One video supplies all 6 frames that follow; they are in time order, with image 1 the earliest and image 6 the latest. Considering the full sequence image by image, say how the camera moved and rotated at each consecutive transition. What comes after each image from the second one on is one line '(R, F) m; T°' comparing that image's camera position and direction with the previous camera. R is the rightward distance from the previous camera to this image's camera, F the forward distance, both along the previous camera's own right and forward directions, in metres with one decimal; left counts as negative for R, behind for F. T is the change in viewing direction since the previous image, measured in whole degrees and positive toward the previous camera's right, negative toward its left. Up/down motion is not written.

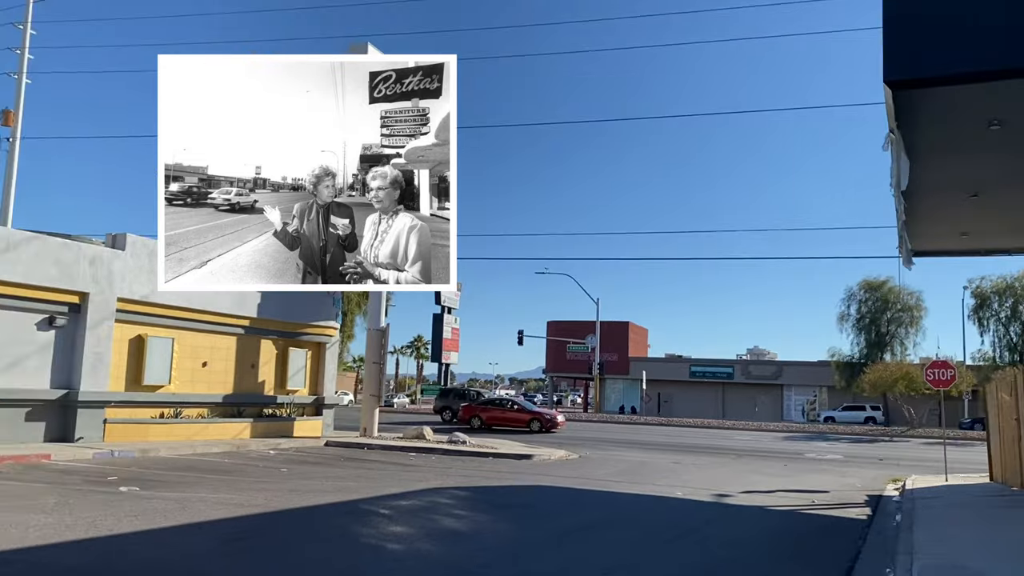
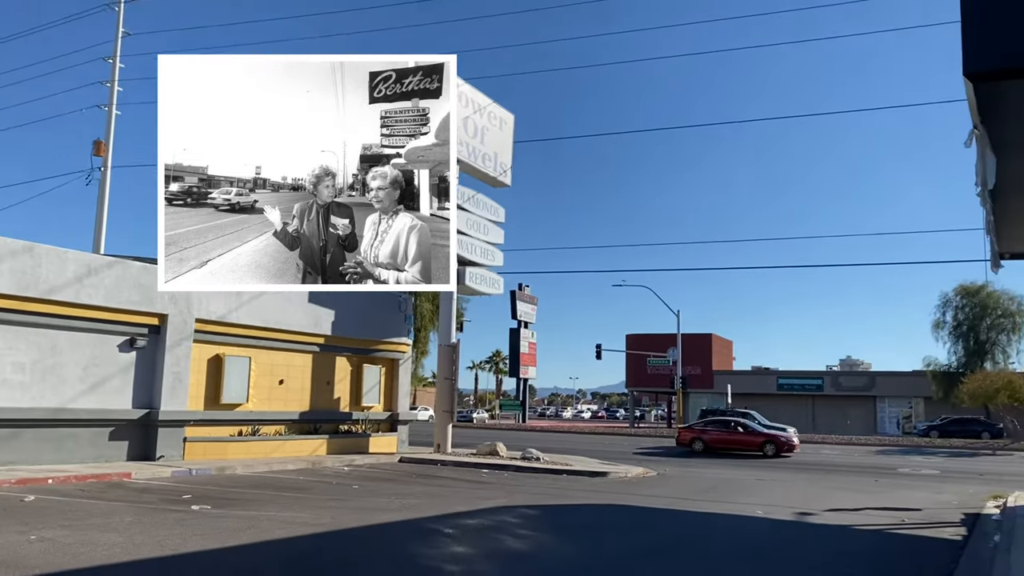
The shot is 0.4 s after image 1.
(+0.2, +0.3) m; -5°
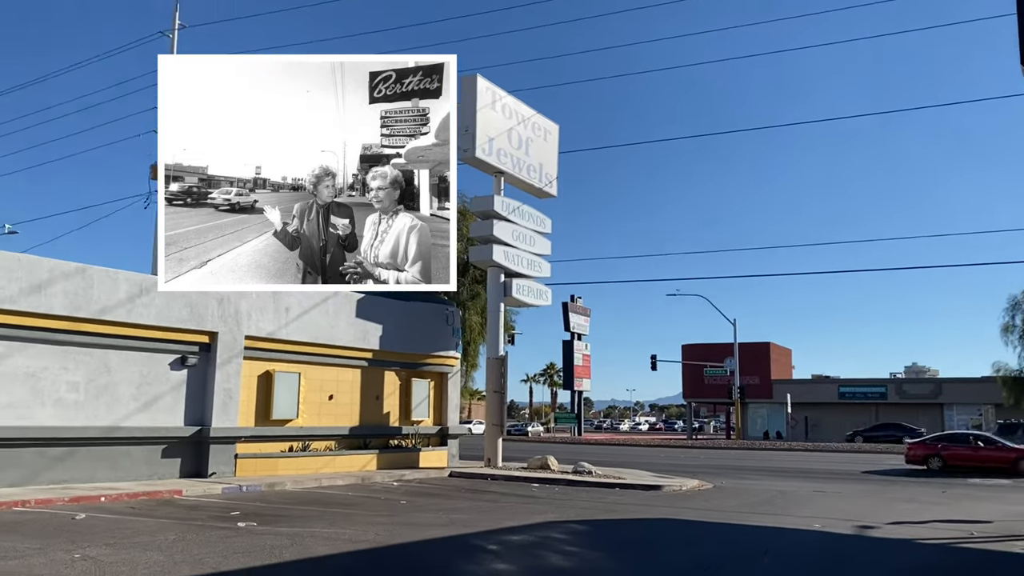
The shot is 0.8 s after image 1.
(+0.2, +0.2) m; -4°
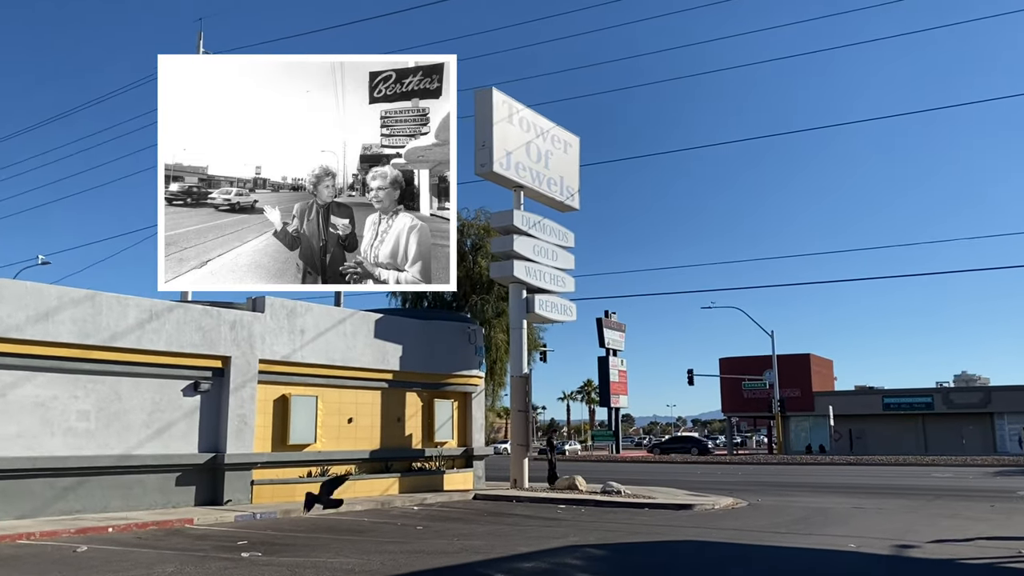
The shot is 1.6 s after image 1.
(+0.4, +0.5) m; -3°
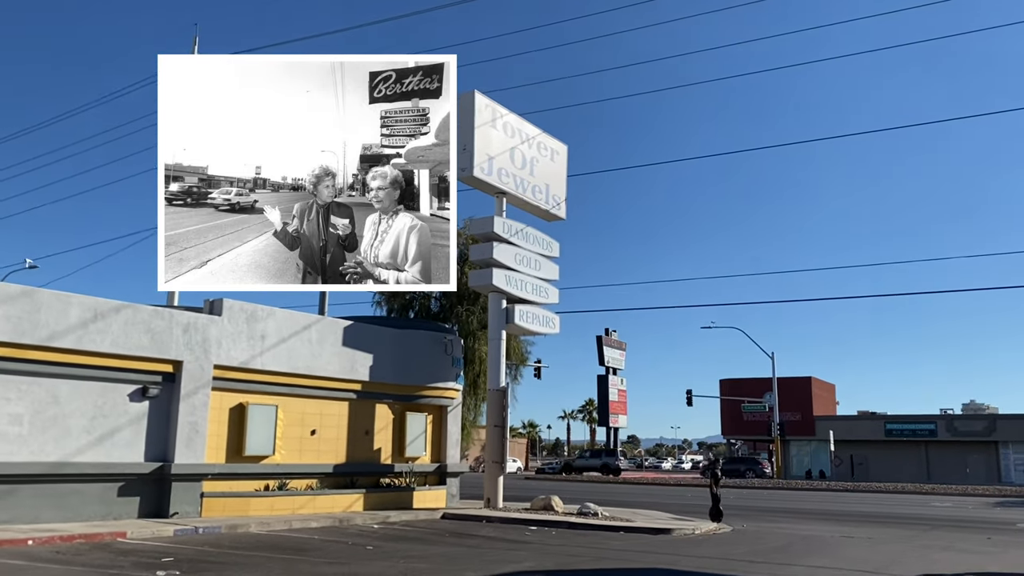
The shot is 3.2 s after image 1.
(+0.7, +0.9) m; -1°
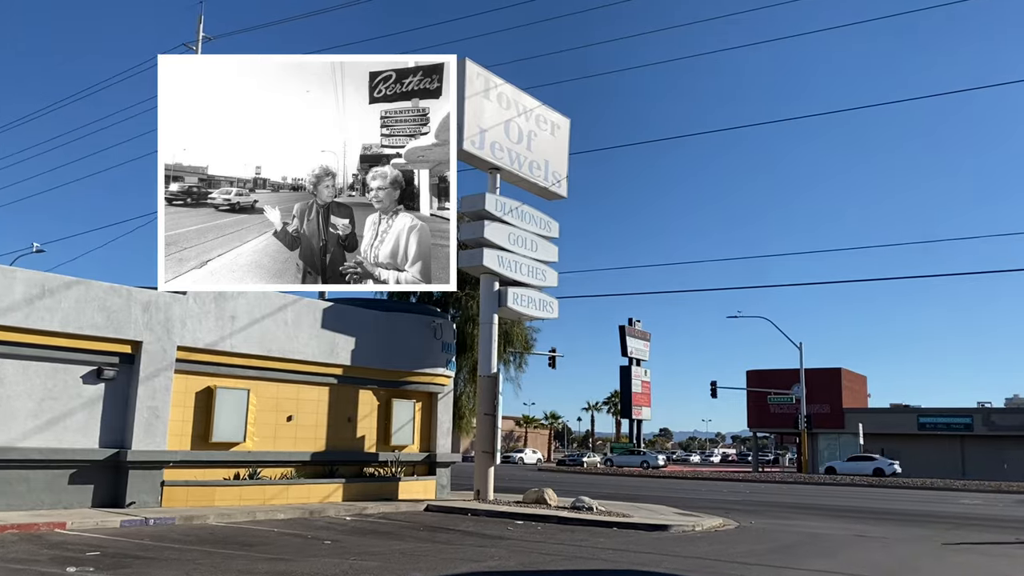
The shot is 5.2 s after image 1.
(+1.0, +1.2) m; -2°
